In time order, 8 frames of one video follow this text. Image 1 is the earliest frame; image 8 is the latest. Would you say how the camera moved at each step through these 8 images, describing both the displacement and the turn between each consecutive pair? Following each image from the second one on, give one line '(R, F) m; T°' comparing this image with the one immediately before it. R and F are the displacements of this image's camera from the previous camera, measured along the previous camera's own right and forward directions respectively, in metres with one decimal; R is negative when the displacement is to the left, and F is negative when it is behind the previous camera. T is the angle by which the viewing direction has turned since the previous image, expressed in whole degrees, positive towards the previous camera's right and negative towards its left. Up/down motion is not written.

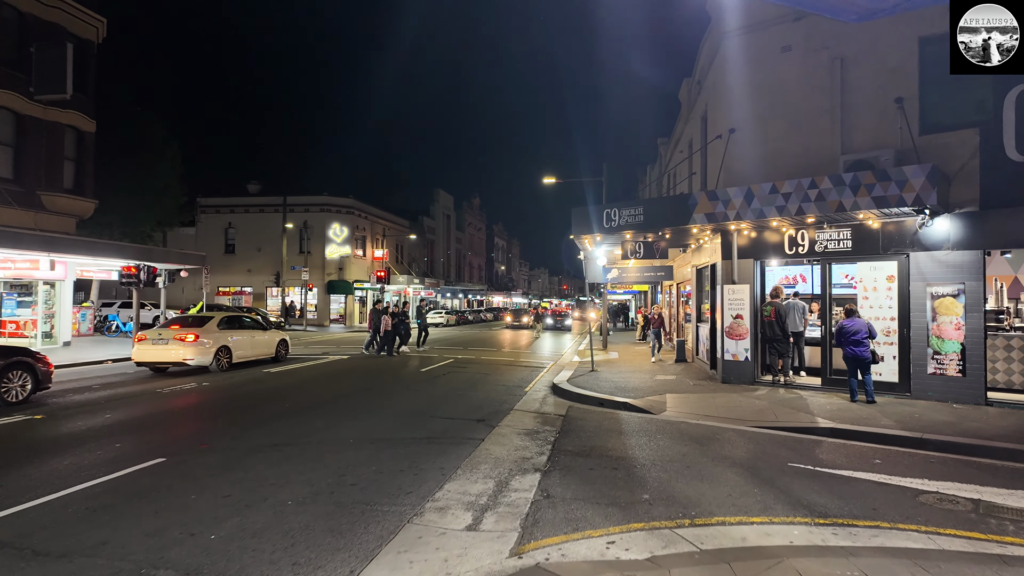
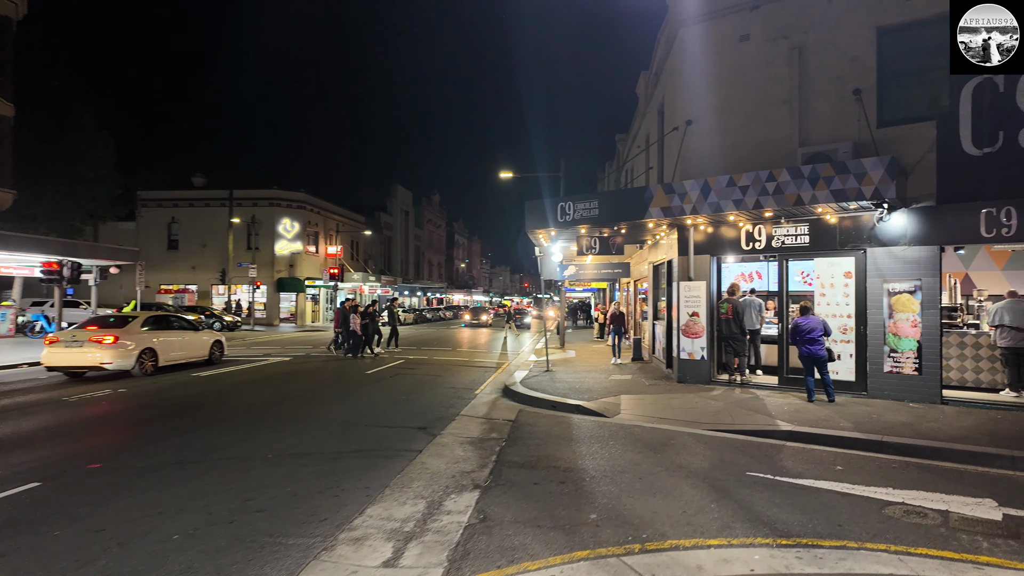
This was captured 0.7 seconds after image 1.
(+0.3, +0.6) m; +4°
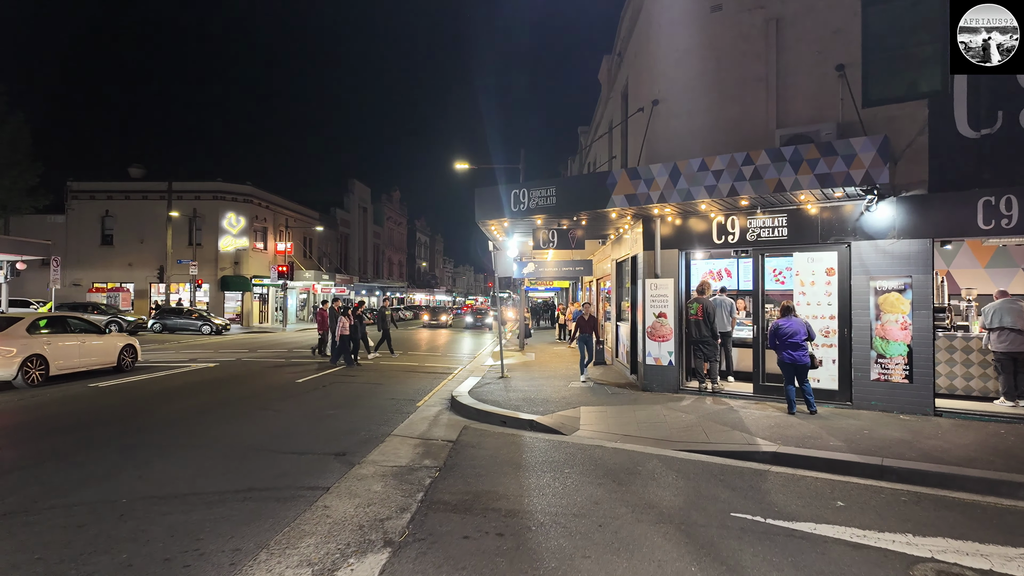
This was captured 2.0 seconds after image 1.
(+0.3, +1.3) m; +3°
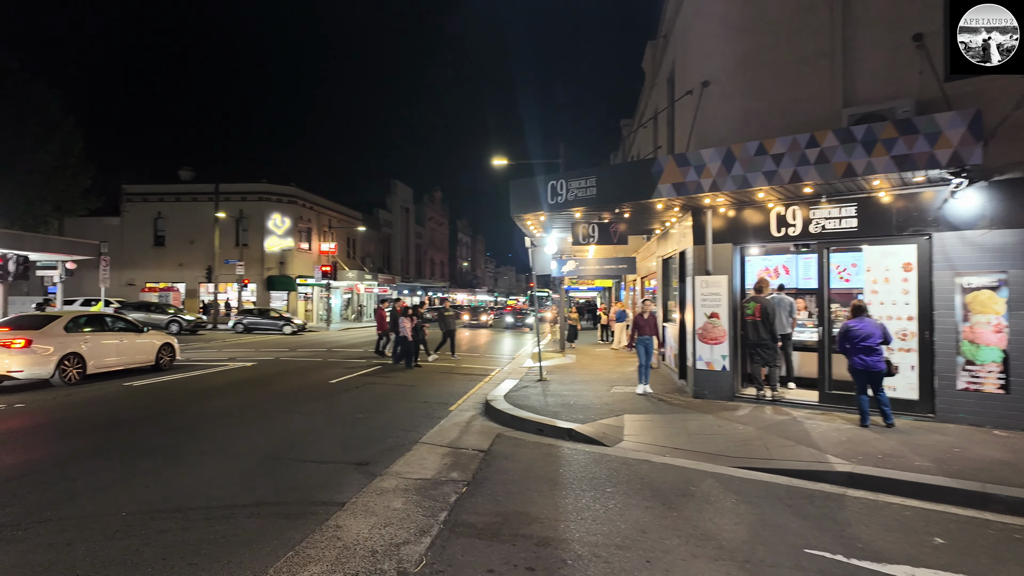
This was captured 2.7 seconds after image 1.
(+0.1, +0.6) m; -4°
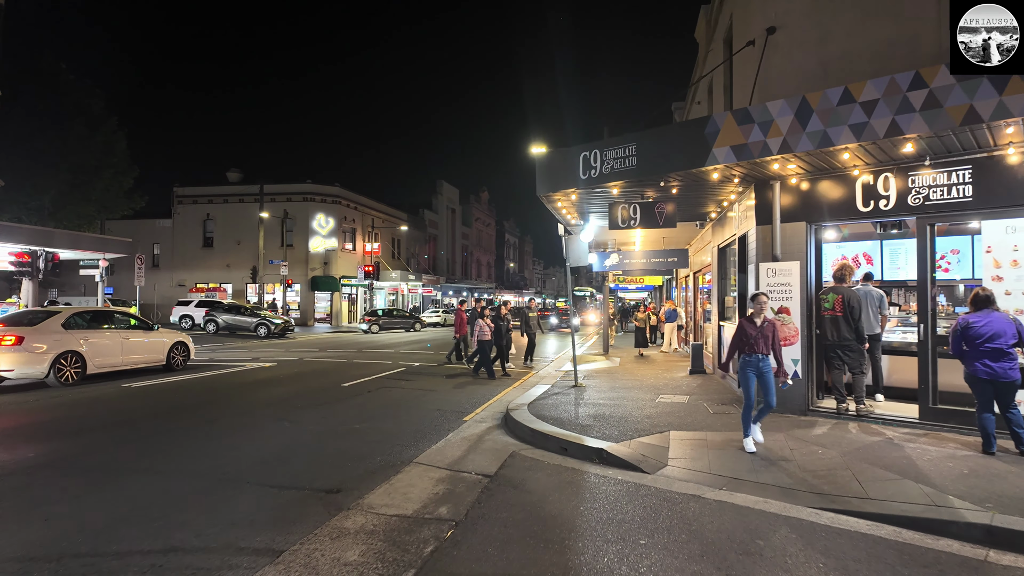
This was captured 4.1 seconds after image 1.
(+0.4, +1.4) m; -5°
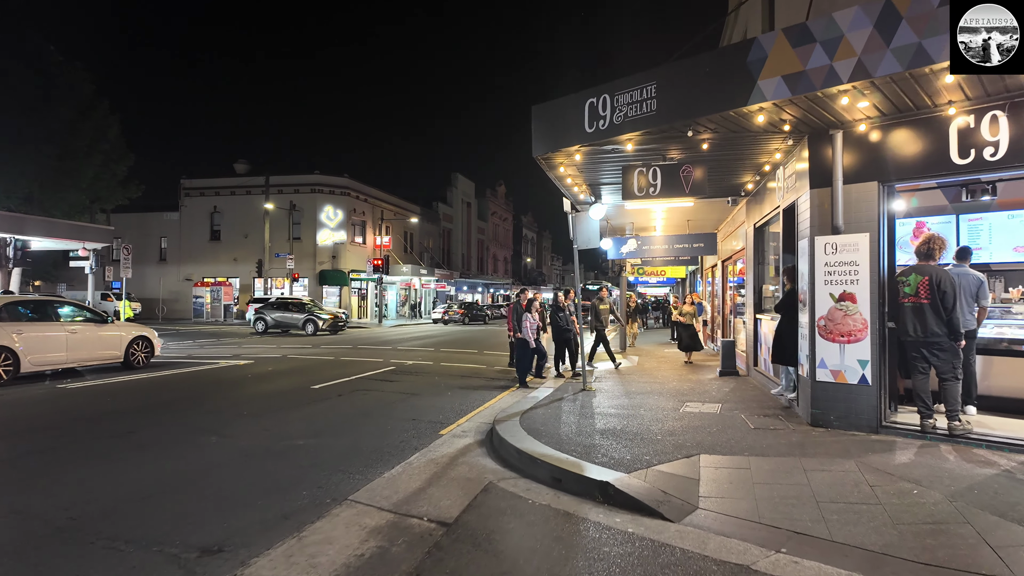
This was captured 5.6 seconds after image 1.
(+0.4, +1.6) m; -2°
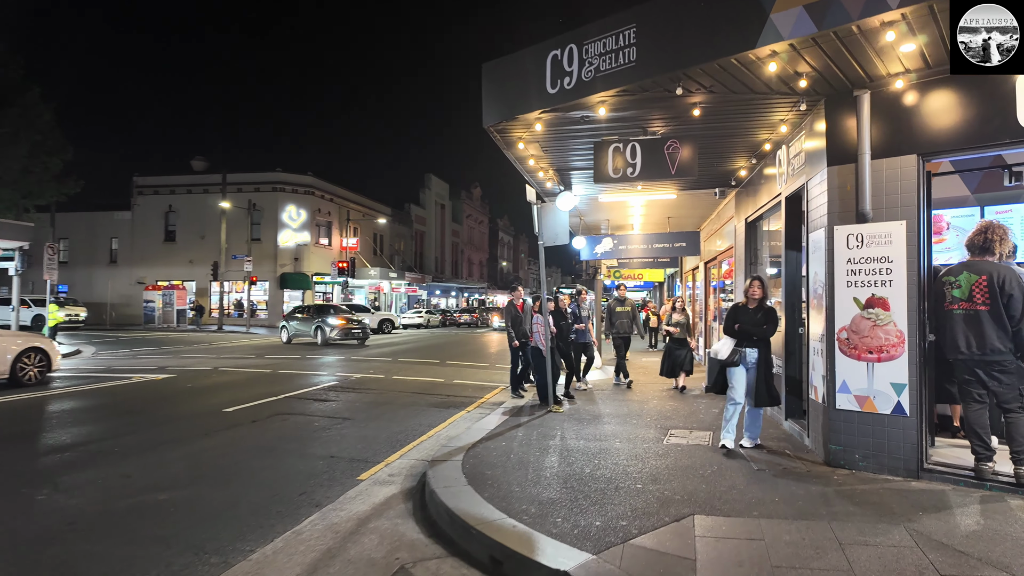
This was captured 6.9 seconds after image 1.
(+0.3, +1.4) m; +2°
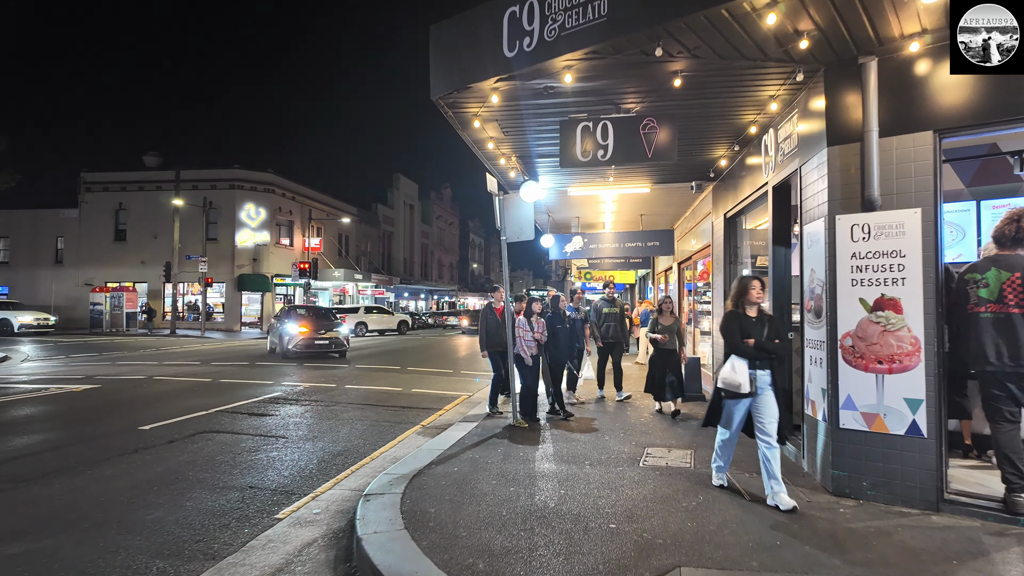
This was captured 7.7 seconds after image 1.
(+0.2, +0.8) m; +3°
